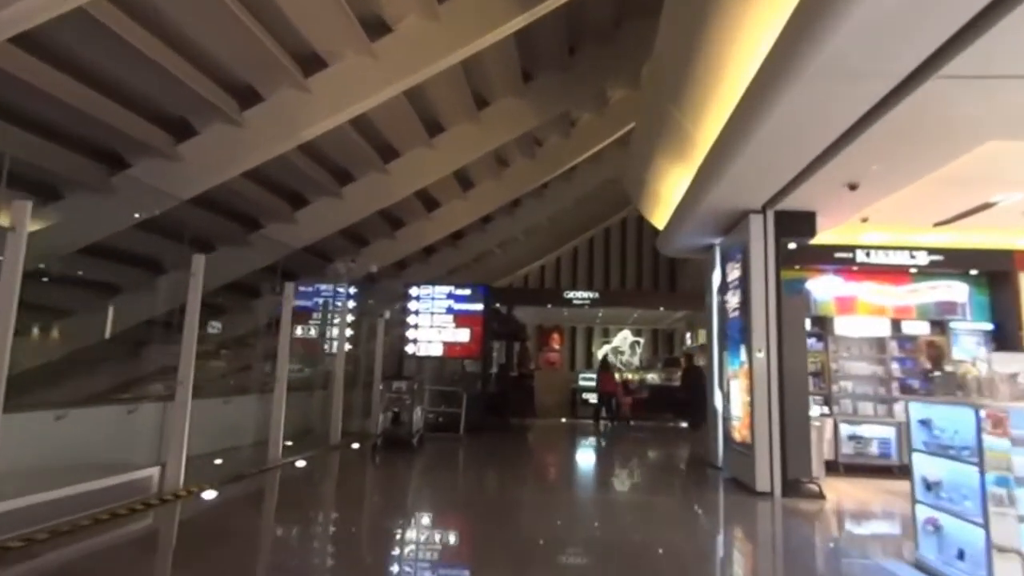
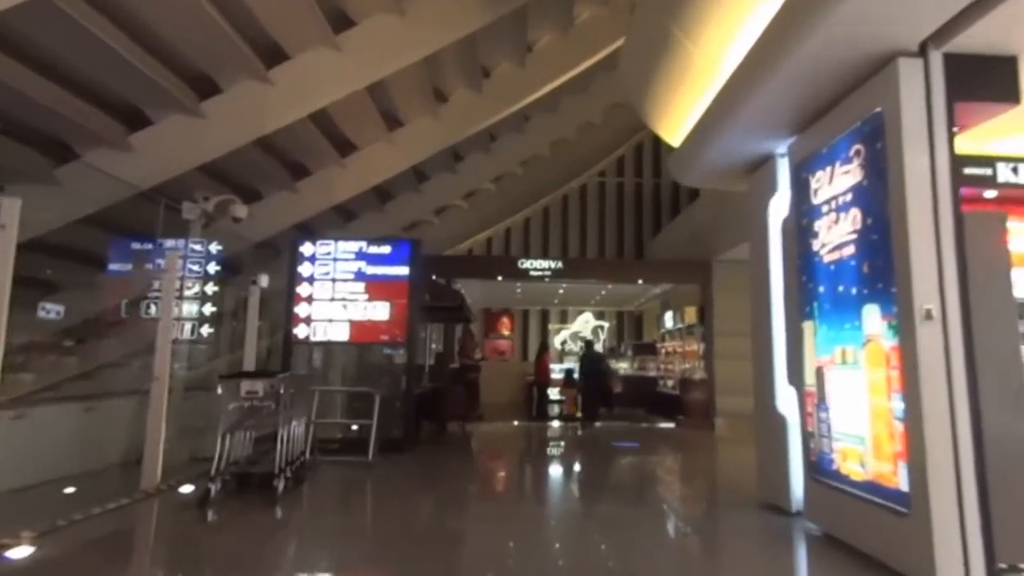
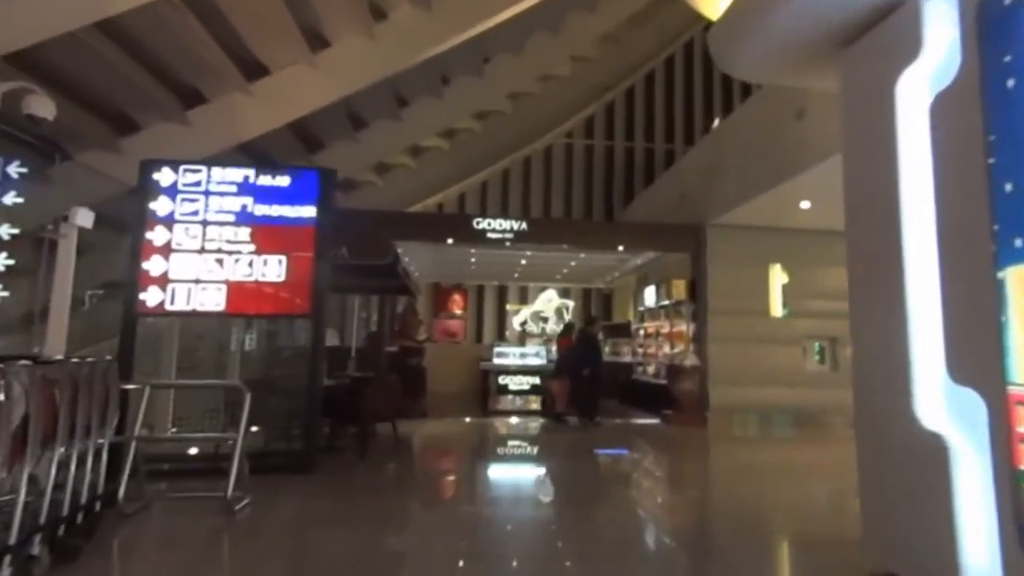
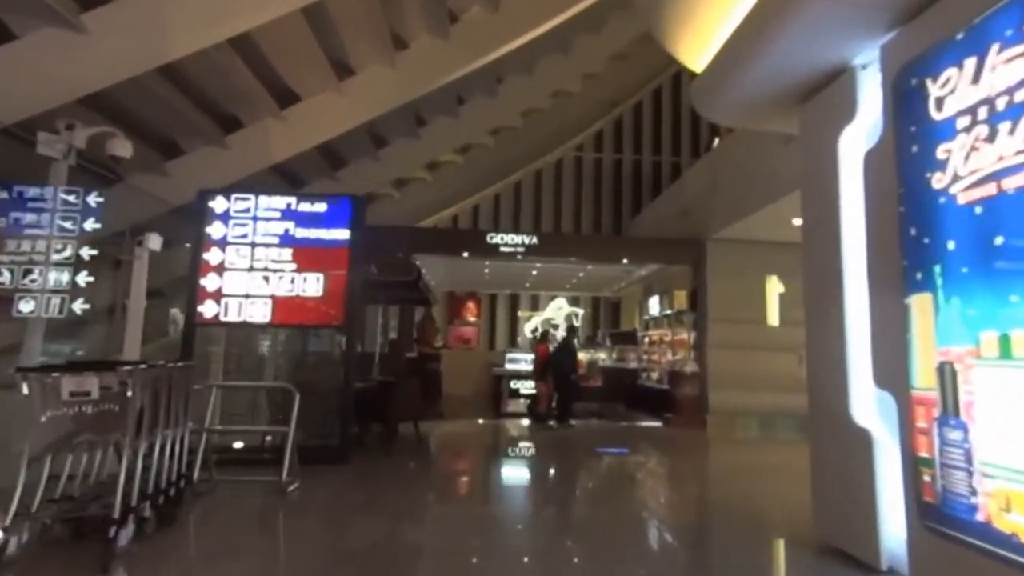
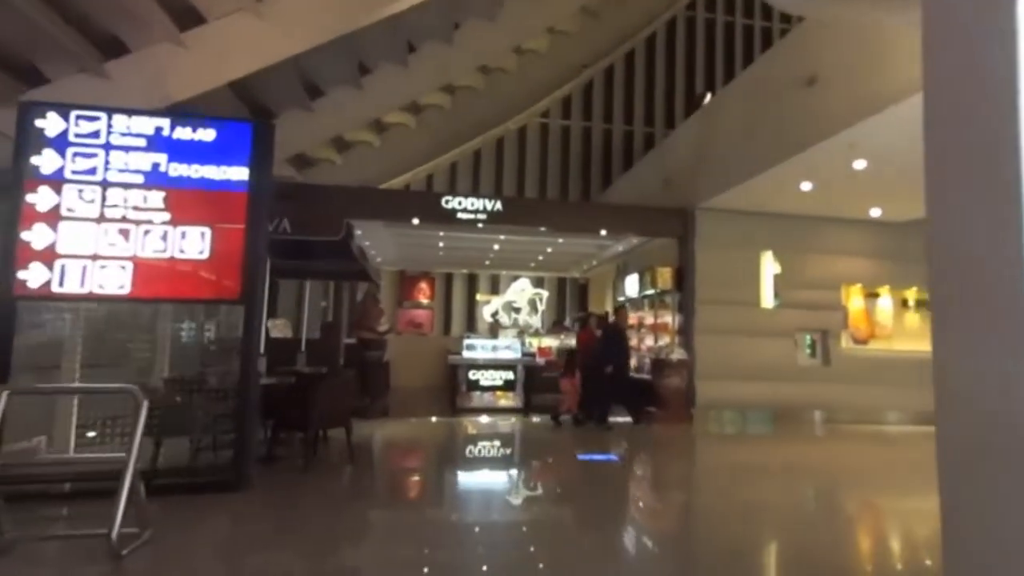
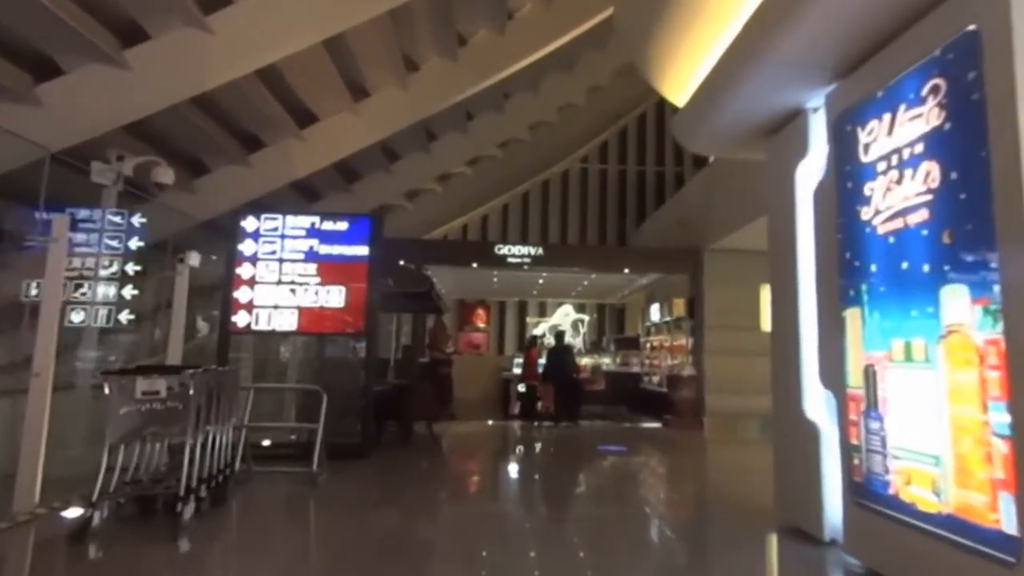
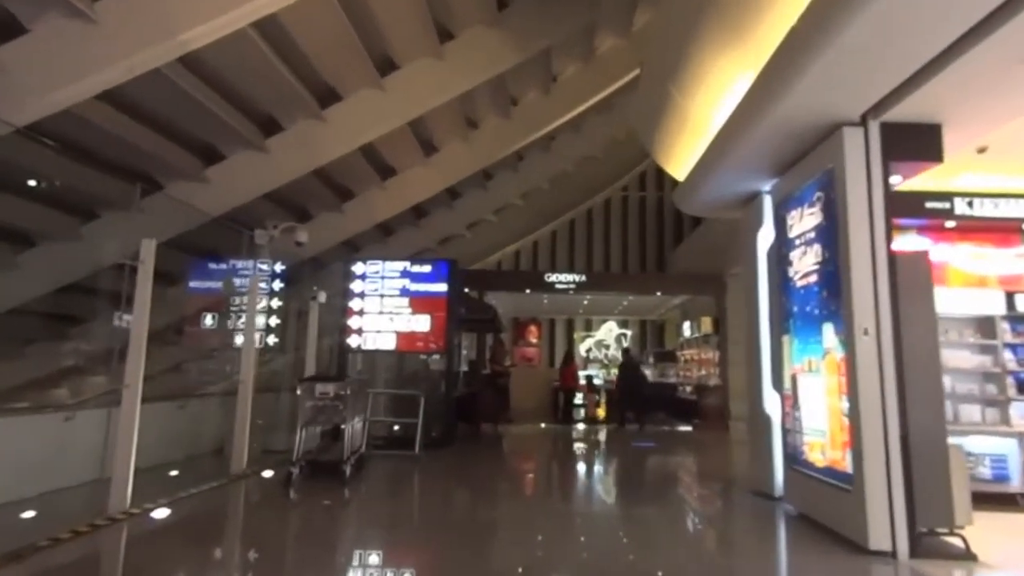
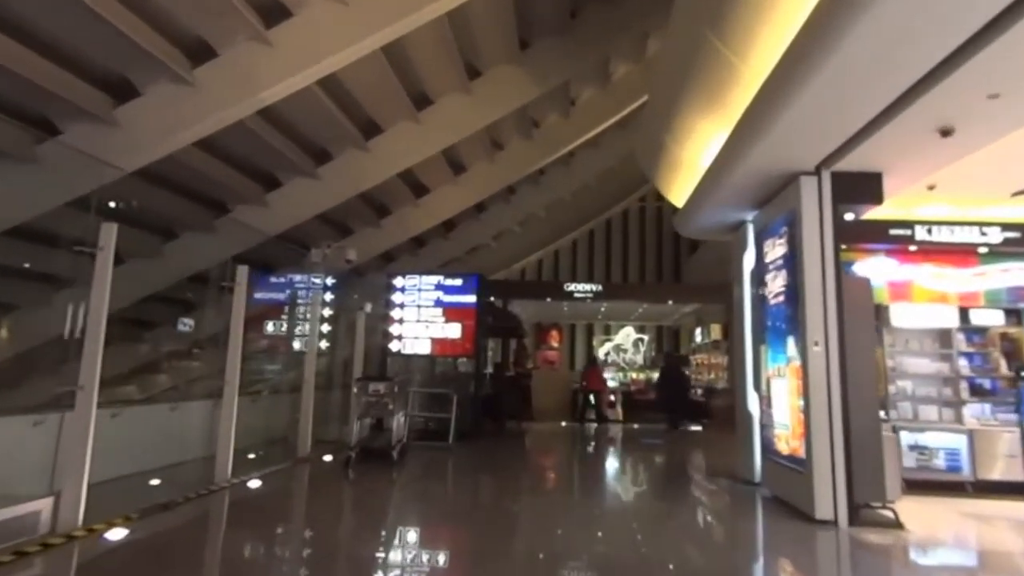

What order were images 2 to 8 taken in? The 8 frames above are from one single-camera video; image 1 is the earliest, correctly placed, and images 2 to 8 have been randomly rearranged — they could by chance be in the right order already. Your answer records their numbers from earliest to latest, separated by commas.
8, 7, 2, 6, 4, 3, 5
